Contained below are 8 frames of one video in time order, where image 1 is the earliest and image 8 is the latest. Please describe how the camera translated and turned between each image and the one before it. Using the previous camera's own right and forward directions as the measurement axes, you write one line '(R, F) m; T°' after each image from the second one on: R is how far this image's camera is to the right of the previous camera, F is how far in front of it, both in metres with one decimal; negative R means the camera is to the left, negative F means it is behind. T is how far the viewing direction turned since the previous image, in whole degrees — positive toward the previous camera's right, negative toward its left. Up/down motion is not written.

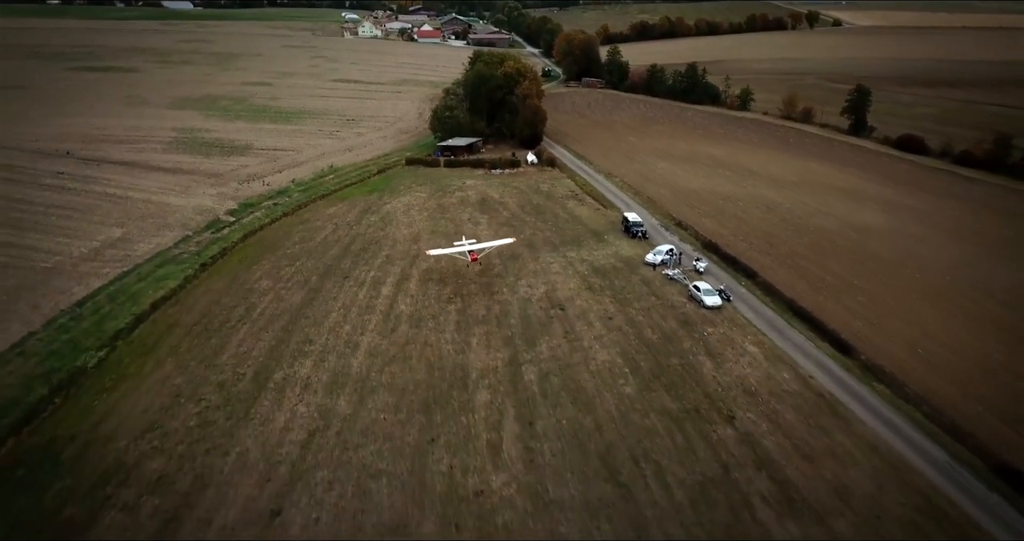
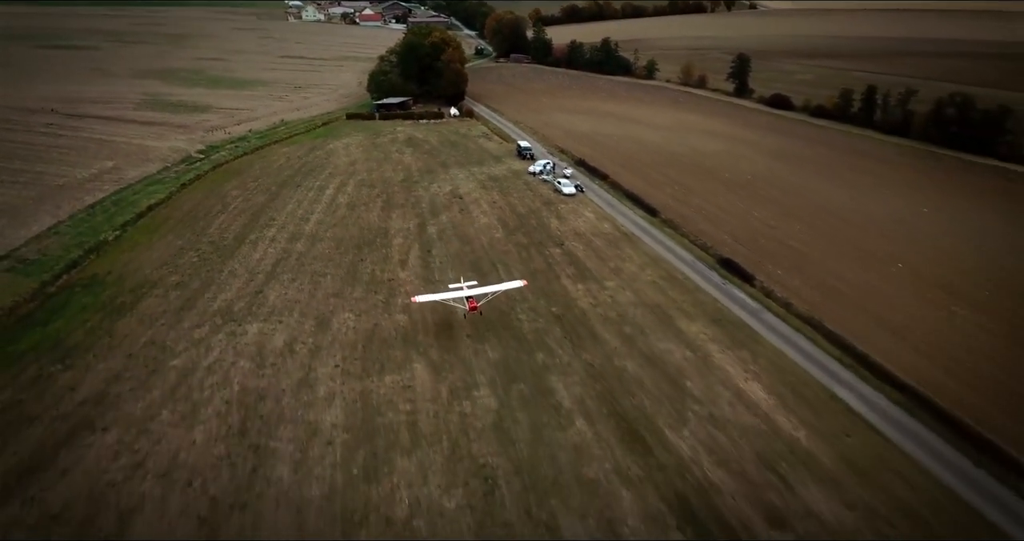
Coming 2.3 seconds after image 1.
(+2.1, -10.8) m; +4°
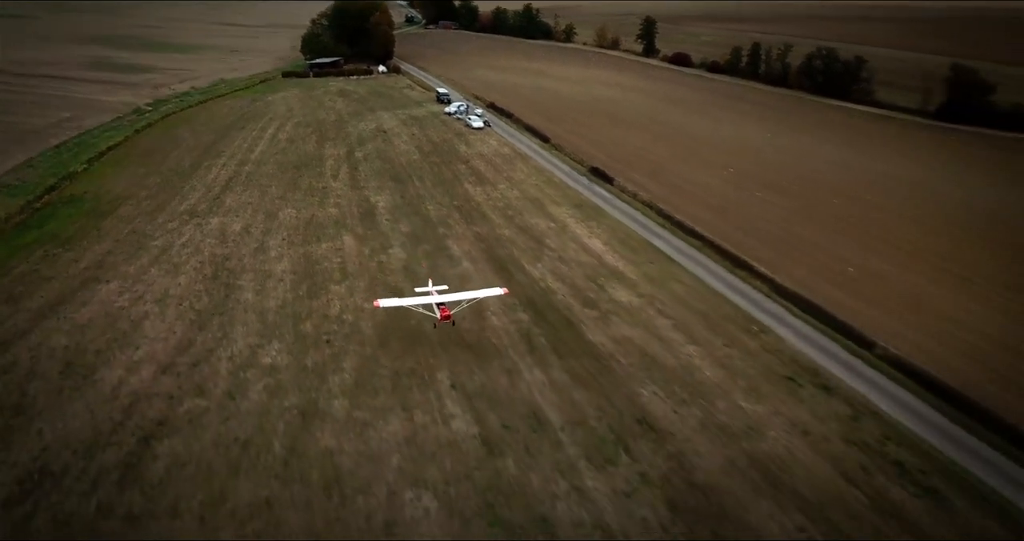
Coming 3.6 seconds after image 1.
(+1.5, -7.6) m; +4°
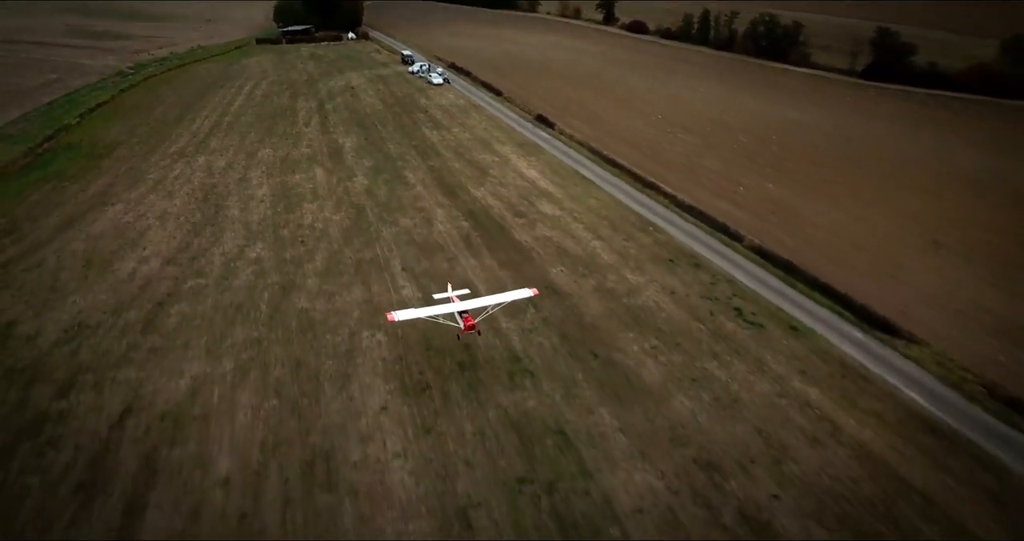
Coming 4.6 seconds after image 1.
(+1.3, -5.2) m; +2°
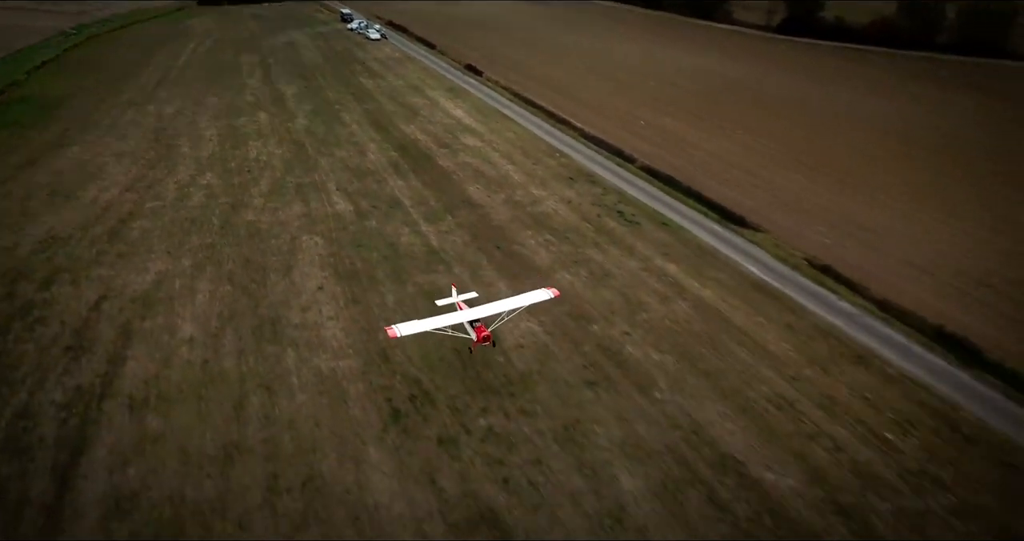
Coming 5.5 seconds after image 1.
(+1.2, -4.0) m; +3°
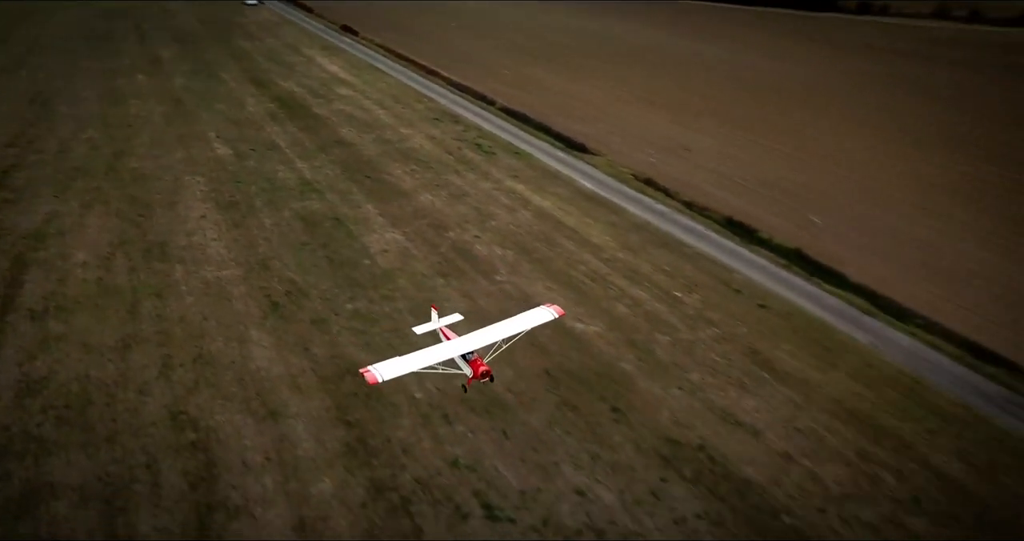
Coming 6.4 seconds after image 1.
(+1.2, -3.4) m; +7°
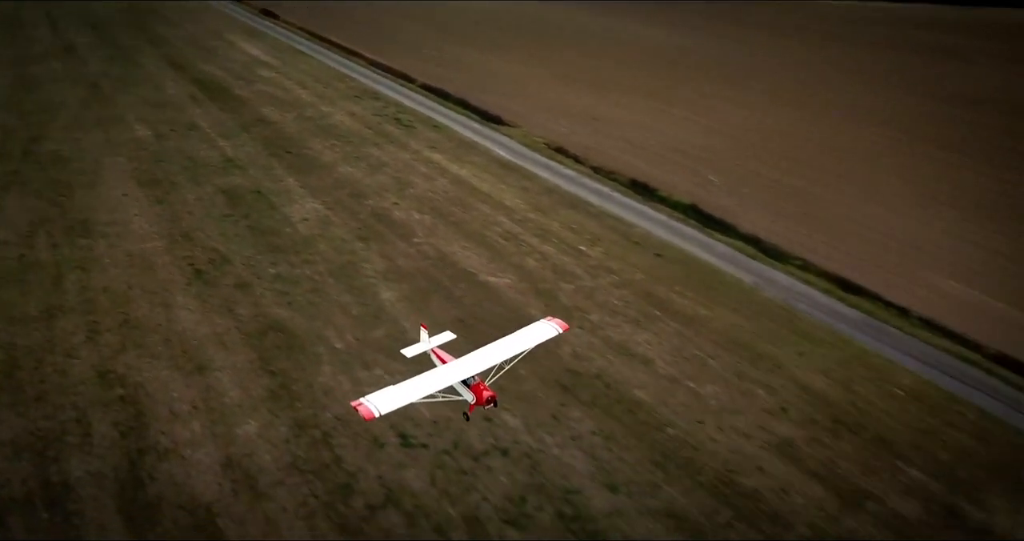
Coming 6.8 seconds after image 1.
(+0.7, -1.3) m; +4°
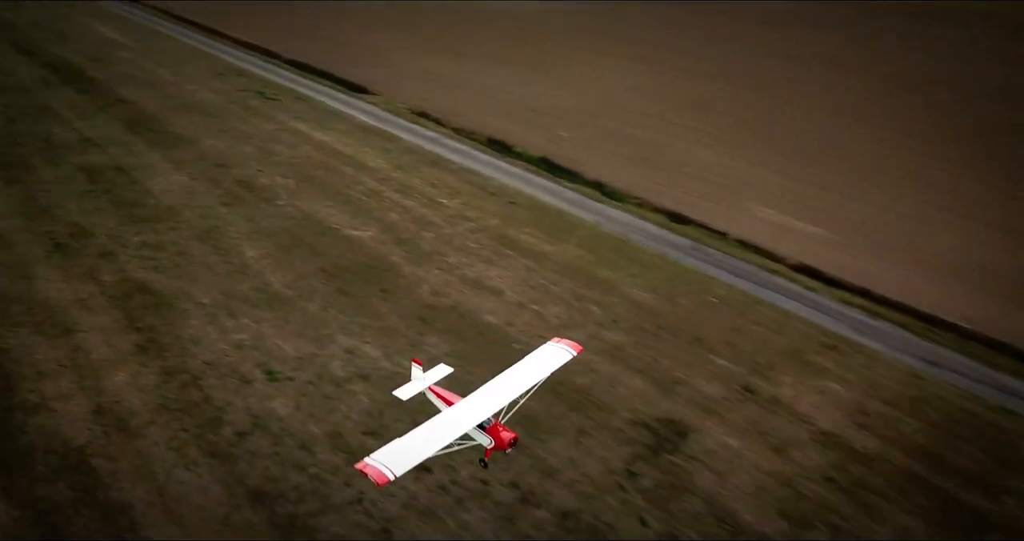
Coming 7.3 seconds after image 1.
(+1.0, -1.6) m; +7°
